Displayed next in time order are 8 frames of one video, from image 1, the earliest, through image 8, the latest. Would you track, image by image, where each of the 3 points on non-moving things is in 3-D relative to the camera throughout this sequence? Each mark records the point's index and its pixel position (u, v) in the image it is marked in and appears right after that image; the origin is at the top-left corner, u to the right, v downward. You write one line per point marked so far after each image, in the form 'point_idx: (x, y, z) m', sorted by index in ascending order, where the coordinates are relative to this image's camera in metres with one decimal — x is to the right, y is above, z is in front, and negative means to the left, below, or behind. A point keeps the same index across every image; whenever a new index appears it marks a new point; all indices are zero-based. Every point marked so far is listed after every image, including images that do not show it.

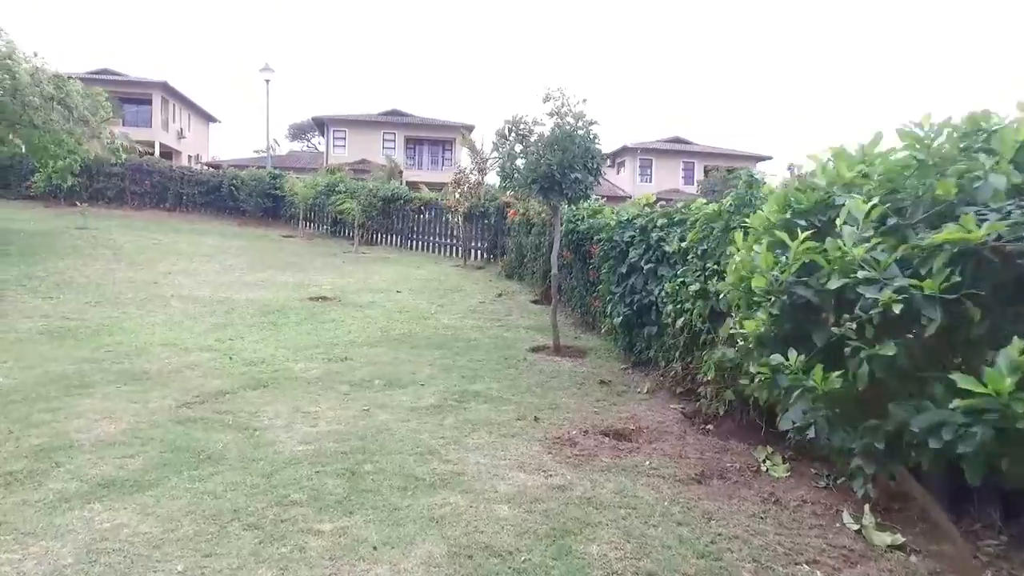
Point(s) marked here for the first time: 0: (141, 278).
0: (-5.3, +0.1, +9.6) m
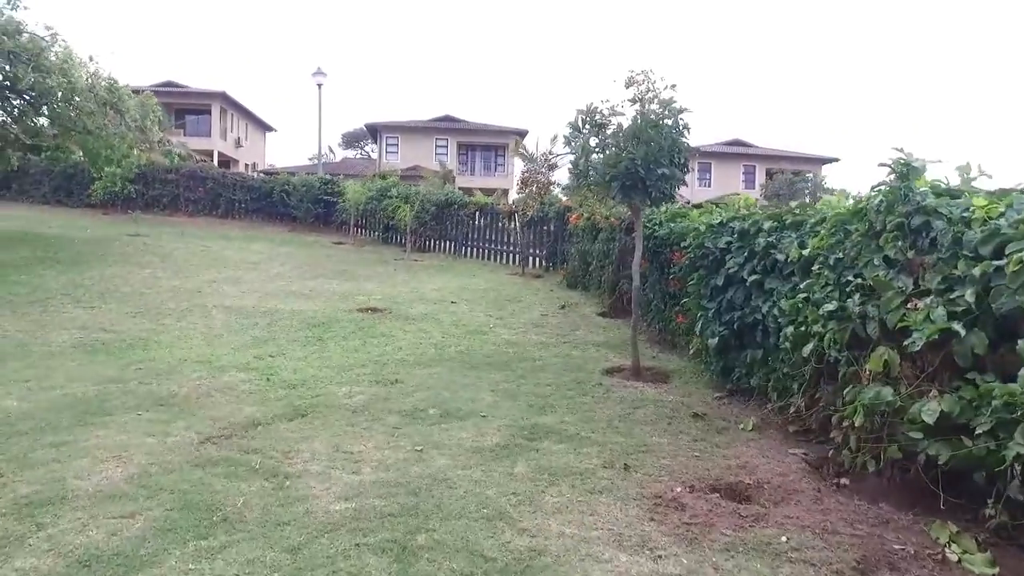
0: (-4.4, 0.0, +9.2) m
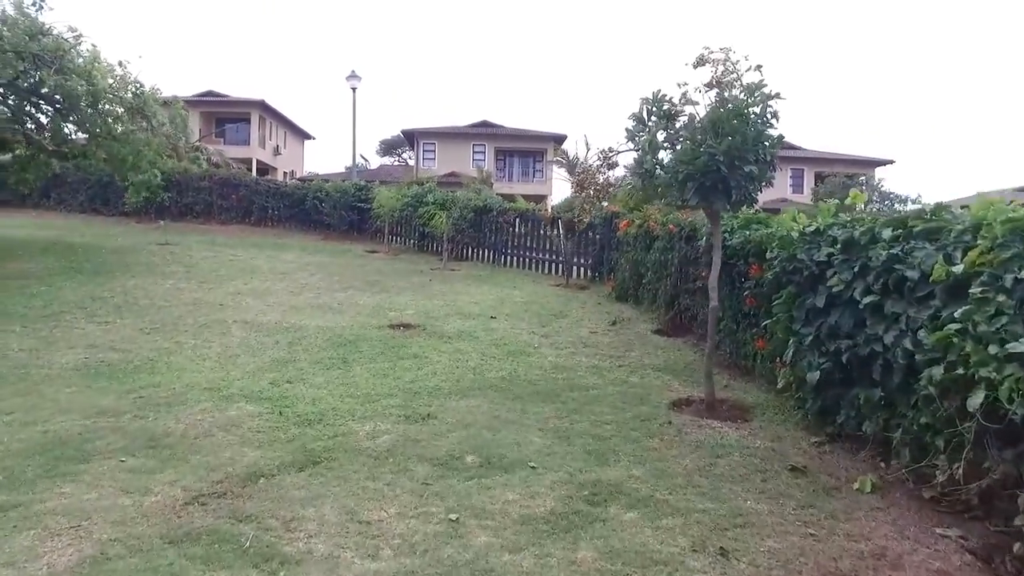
0: (-3.9, -0.2, +8.6) m
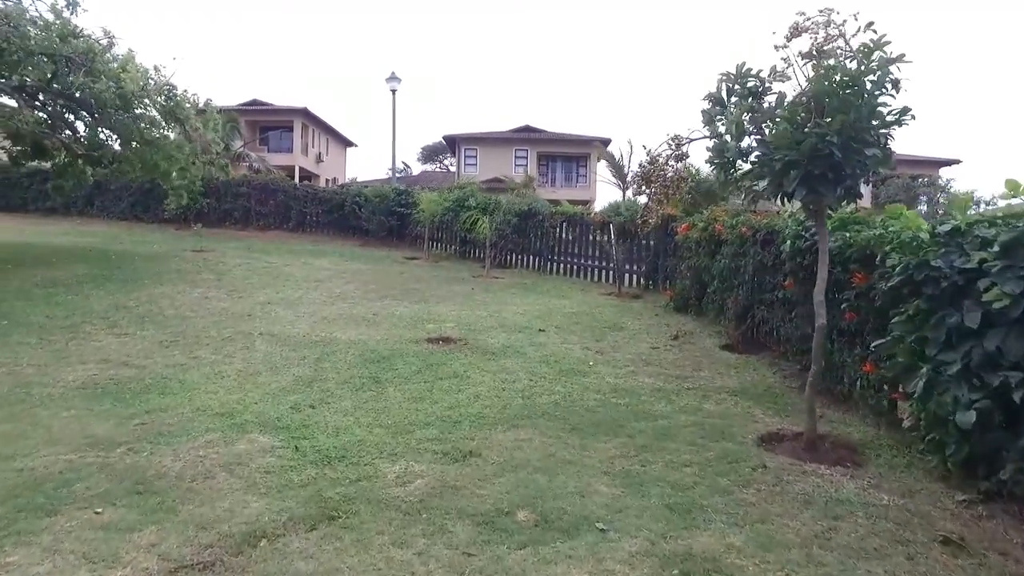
0: (-3.3, -0.3, +8.1) m
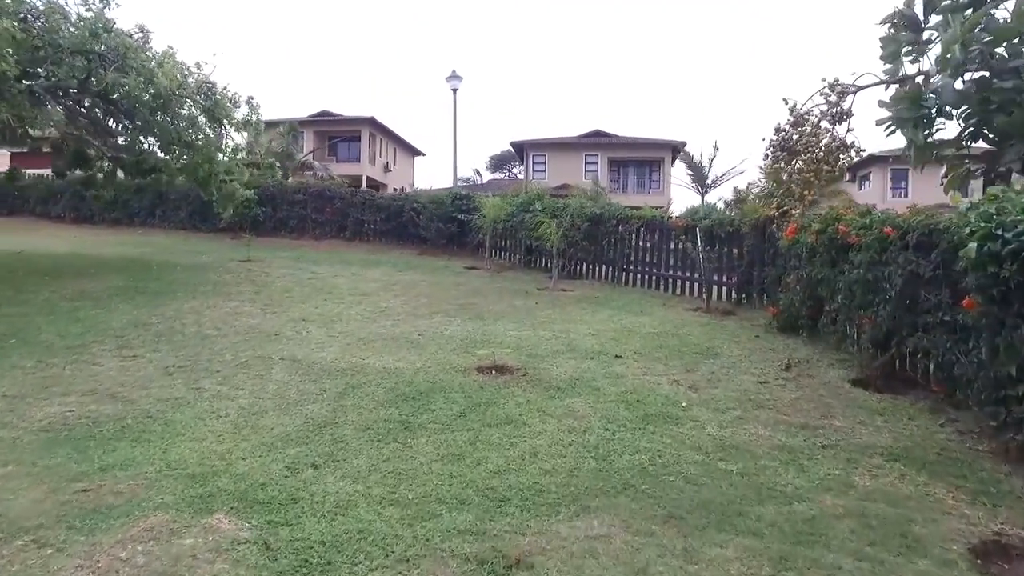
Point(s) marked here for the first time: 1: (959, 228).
0: (-2.6, -0.4, +7.1) m
1: (+2.7, +0.4, +4.1) m
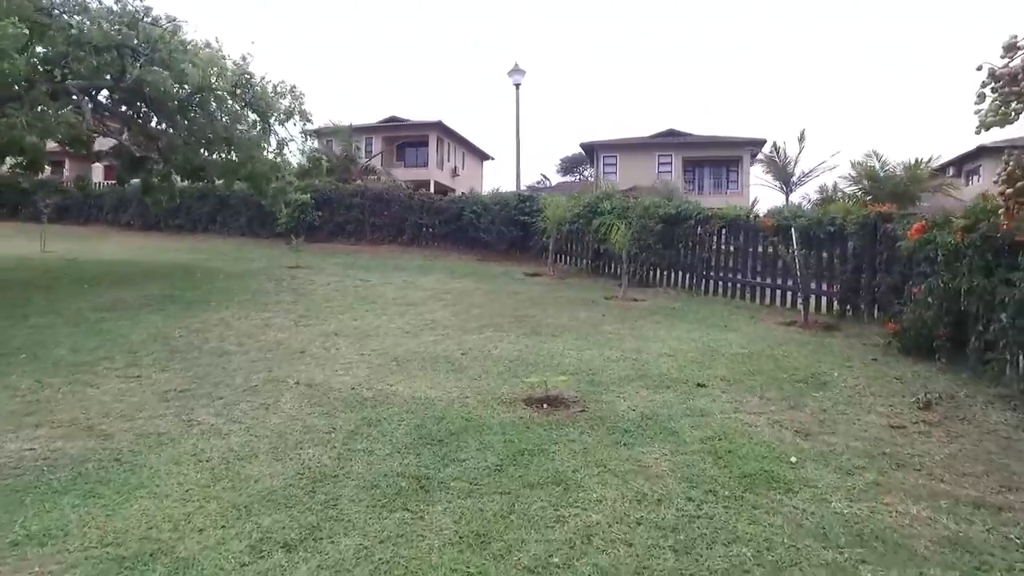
0: (-2.0, -0.5, +6.3) m
1: (+2.9, +0.3, +2.7) m
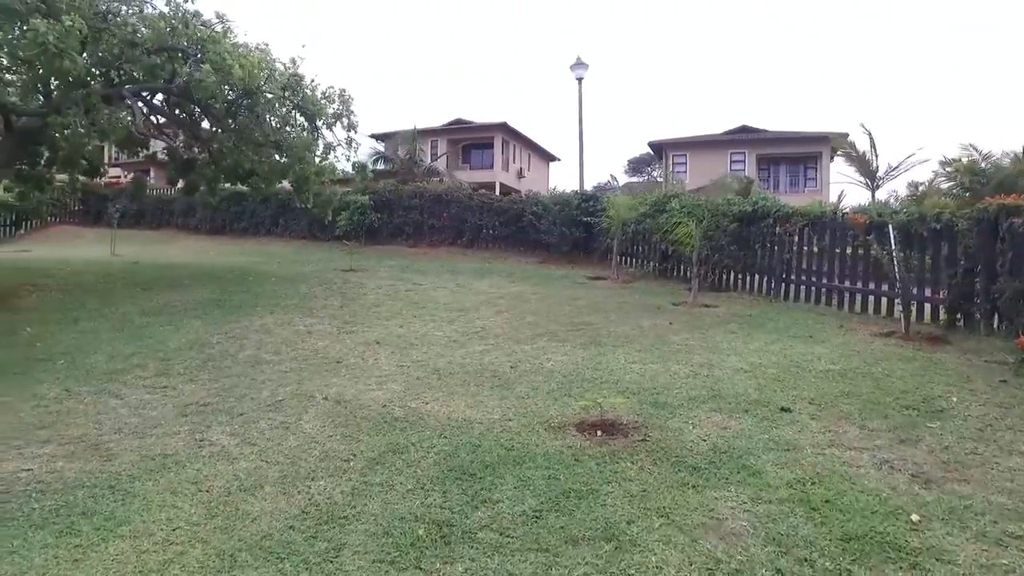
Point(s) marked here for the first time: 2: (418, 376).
0: (-1.6, -0.6, +5.8) m
1: (+3.0, +0.3, +1.8) m
2: (-0.7, -0.7, +5.1) m
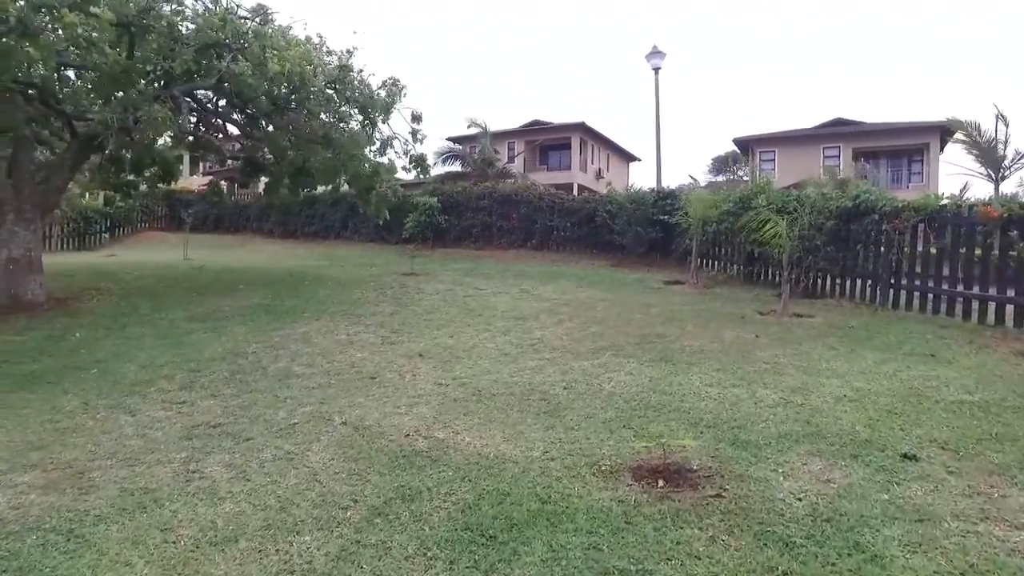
0: (-1.1, -0.6, +5.3) m
1: (+2.9, +0.2, +0.8) m
2: (-0.4, -0.7, +4.5) m
